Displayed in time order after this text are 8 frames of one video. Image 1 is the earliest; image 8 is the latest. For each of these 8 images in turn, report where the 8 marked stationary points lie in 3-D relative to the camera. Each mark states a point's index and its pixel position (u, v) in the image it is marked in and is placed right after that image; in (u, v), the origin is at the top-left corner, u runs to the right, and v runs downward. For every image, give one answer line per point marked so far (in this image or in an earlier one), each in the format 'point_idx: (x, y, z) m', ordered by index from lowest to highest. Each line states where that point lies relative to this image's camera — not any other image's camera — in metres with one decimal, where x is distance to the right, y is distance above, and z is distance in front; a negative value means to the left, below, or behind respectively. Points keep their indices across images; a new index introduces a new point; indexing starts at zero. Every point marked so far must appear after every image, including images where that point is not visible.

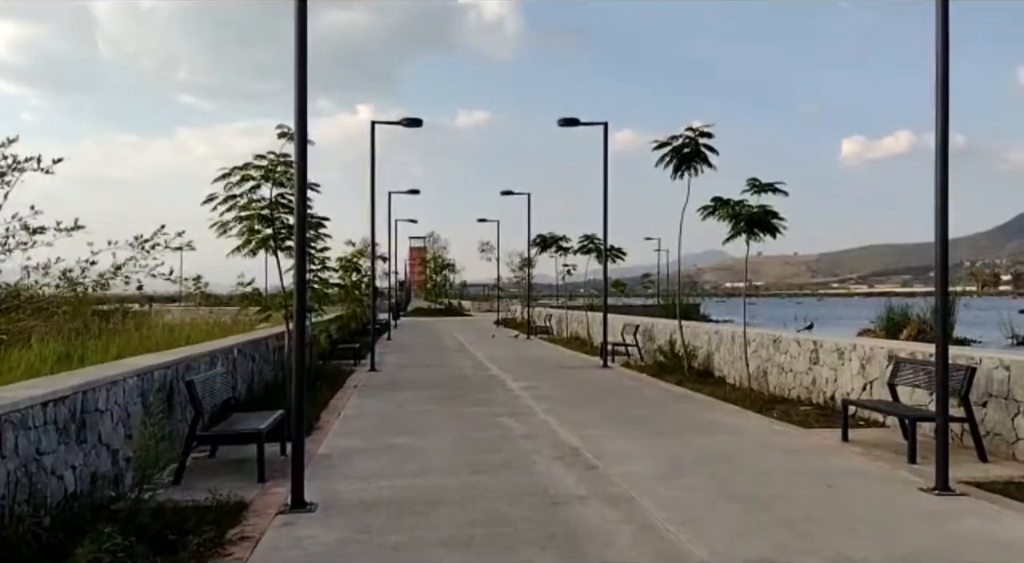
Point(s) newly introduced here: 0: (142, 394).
0: (-3.3, -1.0, +9.3) m
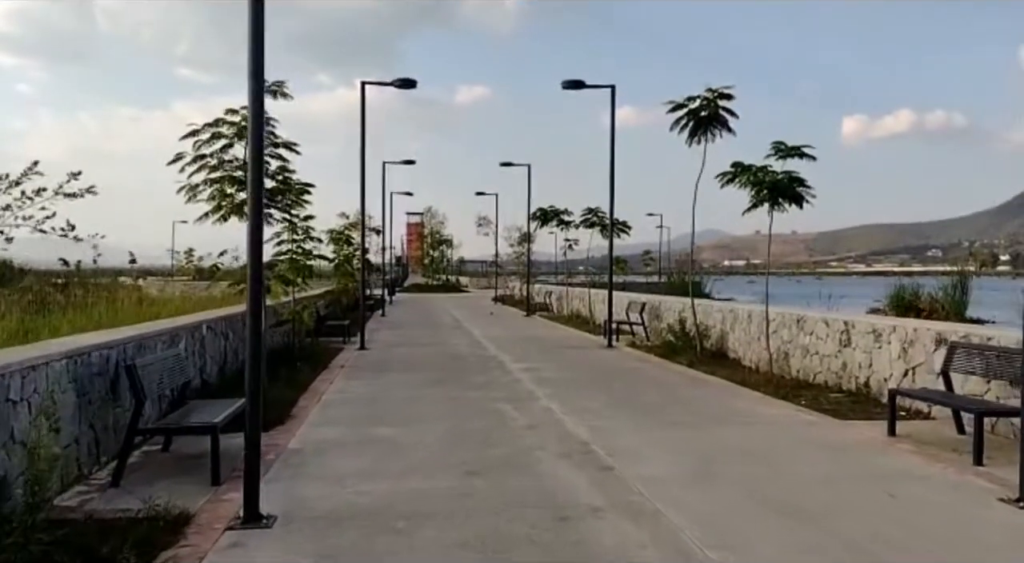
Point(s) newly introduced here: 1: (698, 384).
0: (-3.3, -0.8, +7.9) m
1: (+2.6, -1.4, +14.3) m
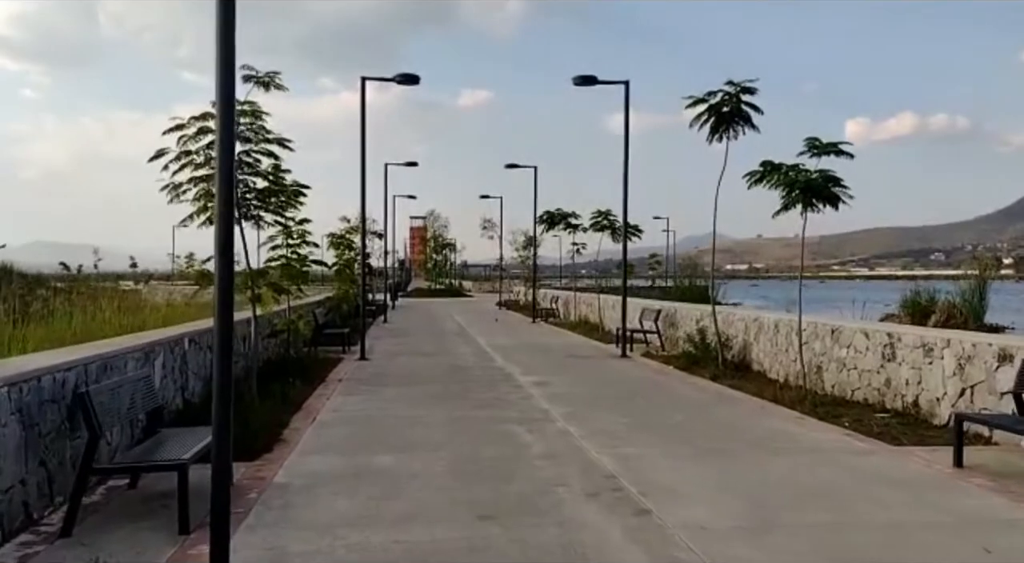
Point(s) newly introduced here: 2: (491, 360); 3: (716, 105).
0: (-3.2, -0.8, +6.7) m
1: (+2.7, -1.5, +13.1) m
2: (-0.4, -1.5, +19.8) m
3: (+3.3, +2.8, +16.8) m
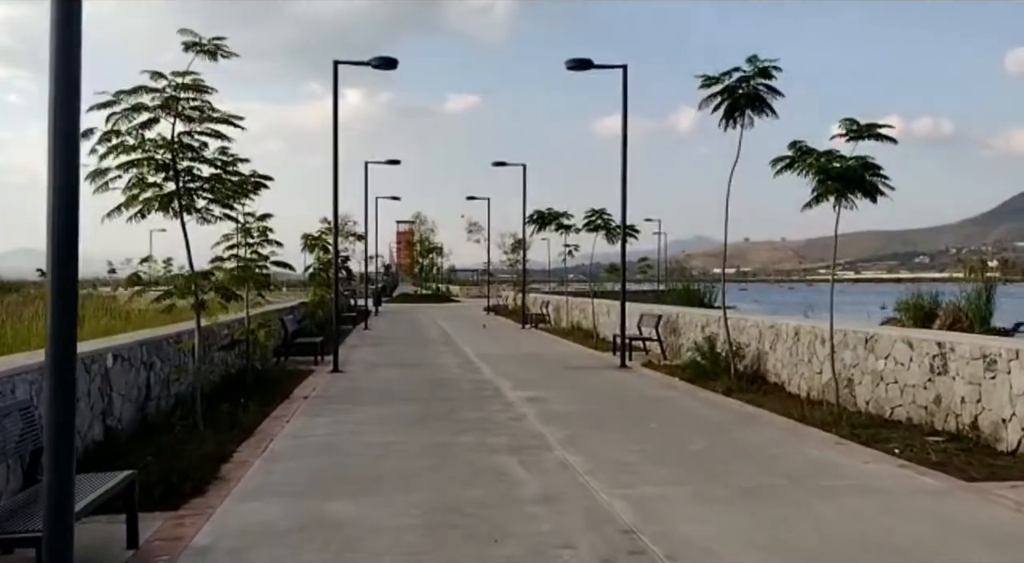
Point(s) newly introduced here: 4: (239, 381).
0: (-3.2, -0.9, +4.9) m
1: (+2.6, -1.5, +11.3) m
2: (-0.6, -1.6, +18.0) m
3: (+3.1, +2.8, +15.1) m
4: (-3.7, -1.4, +14.2) m
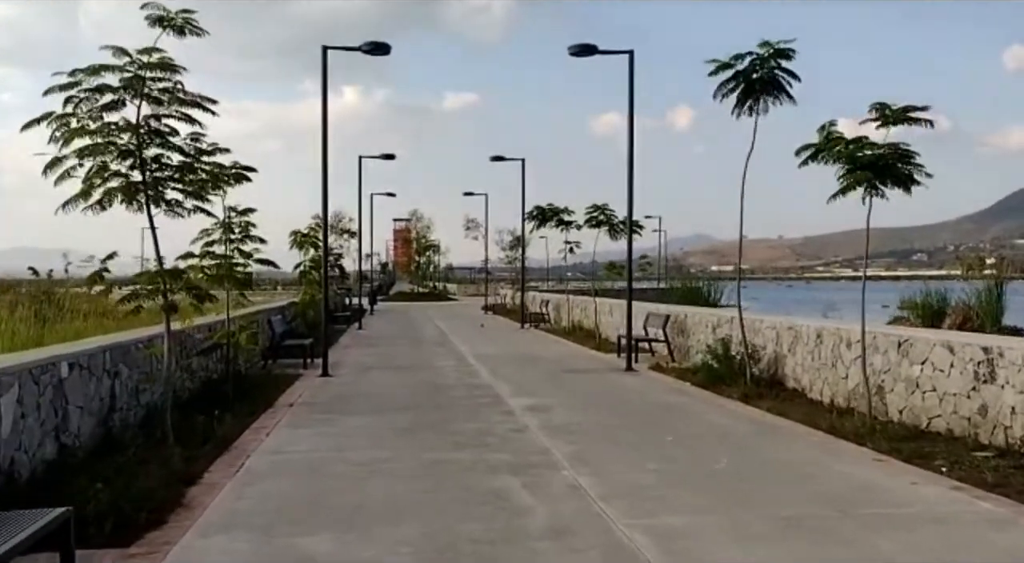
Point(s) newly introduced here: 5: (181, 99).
0: (-3.2, -0.9, +3.9) m
1: (+2.6, -1.5, +10.3) m
2: (-0.6, -1.5, +17.0) m
3: (+3.1, +2.8, +14.1) m
4: (-3.7, -1.4, +13.2) m
5: (-3.0, +1.7, +9.5) m
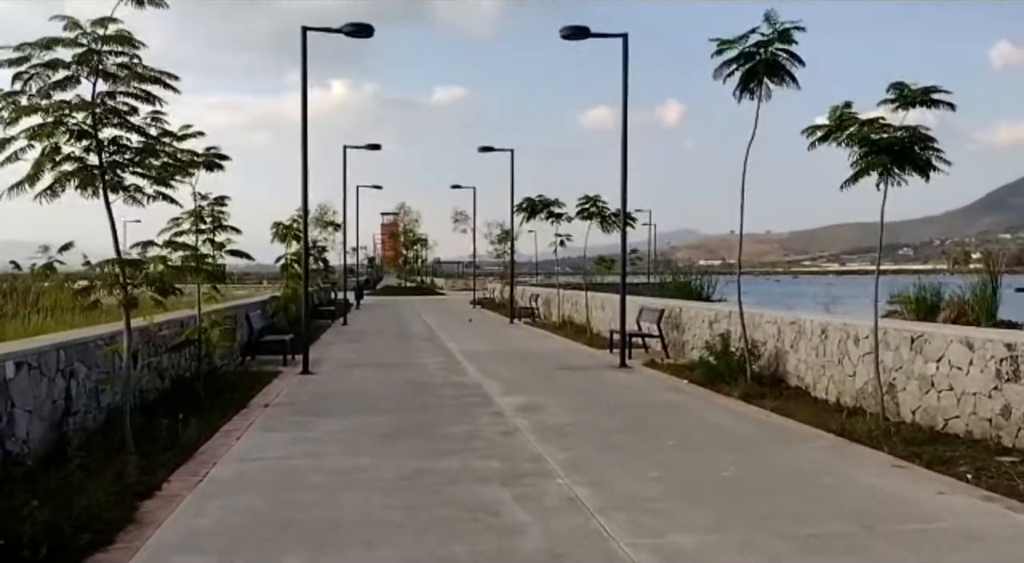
0: (-3.2, -0.8, +3.1) m
1: (+2.5, -1.4, +9.6) m
2: (-0.8, -1.4, +16.3) m
3: (+3.0, +2.9, +13.4) m
4: (-3.8, -1.3, +12.4) m
5: (-3.1, +1.7, +8.8) m
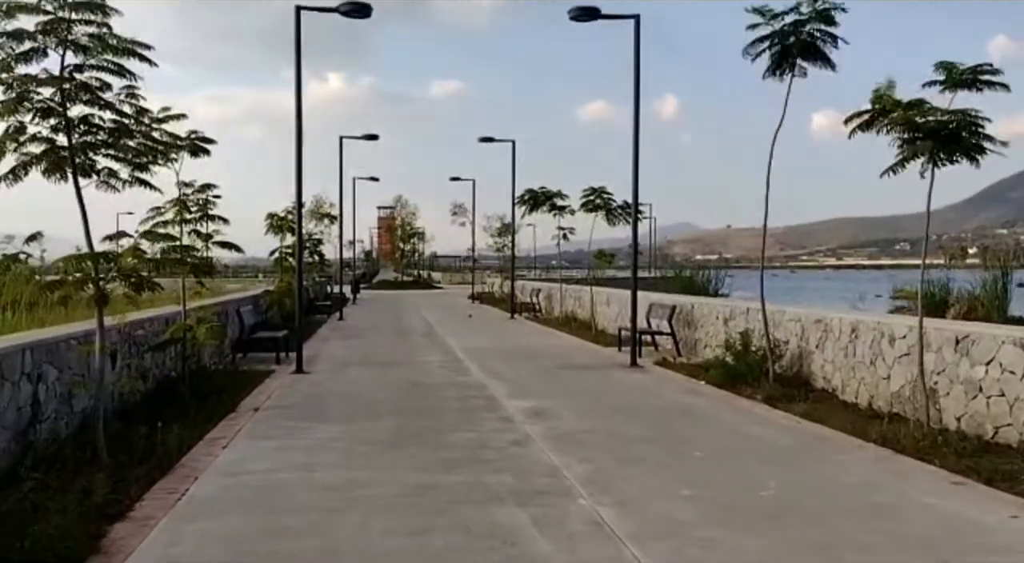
0: (-3.1, -0.8, +2.3) m
1: (+2.6, -1.4, +8.8) m
2: (-0.7, -1.3, +15.4) m
3: (+3.1, +3.0, +12.5) m
4: (-3.7, -1.2, +11.6) m
5: (-3.0, +1.8, +7.9) m
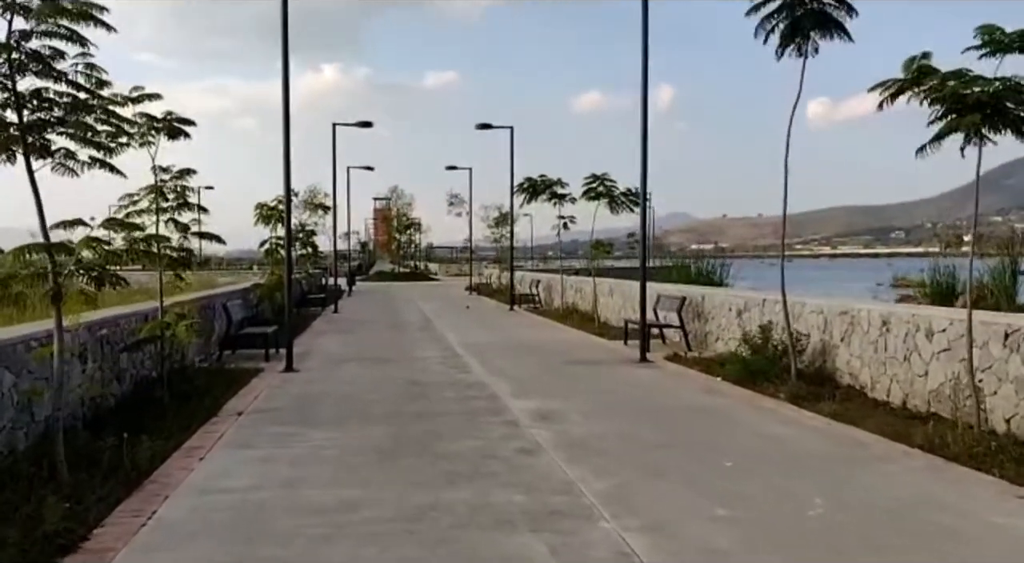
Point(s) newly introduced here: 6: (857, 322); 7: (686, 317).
0: (-3.0, -0.8, +1.4) m
1: (+2.7, -1.3, +7.9) m
2: (-0.6, -1.2, +14.5) m
3: (+3.1, +3.1, +11.6) m
4: (-3.7, -1.2, +10.7) m
5: (-3.0, +1.8, +7.0) m
6: (+3.9, -0.5, +11.7) m
7: (+2.9, -0.6, +17.4) m
